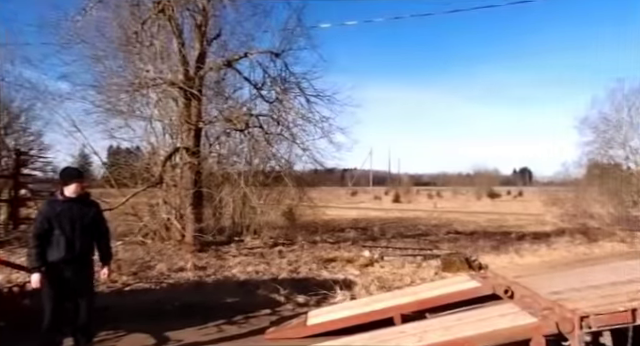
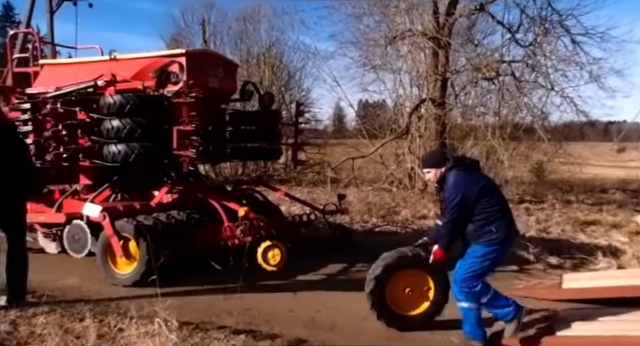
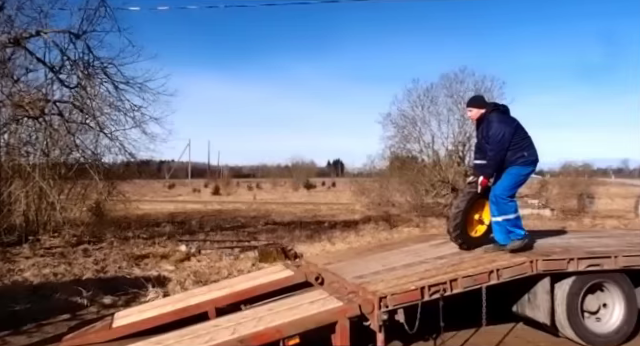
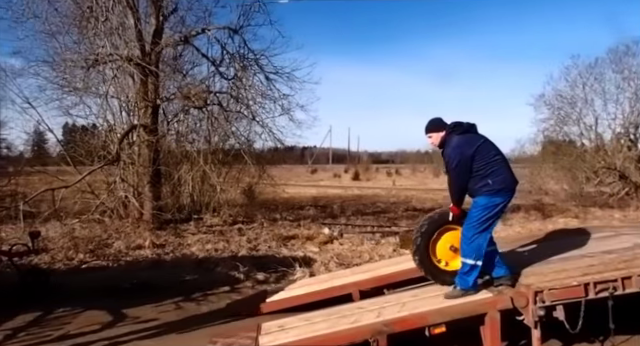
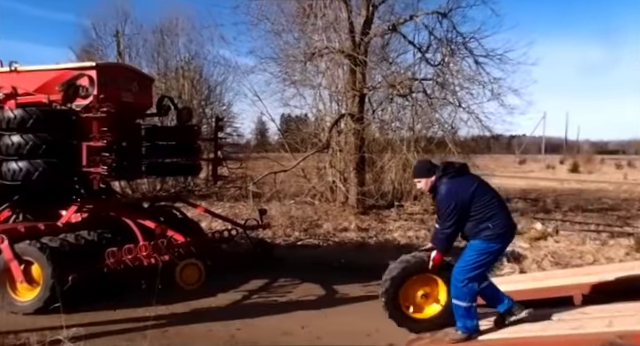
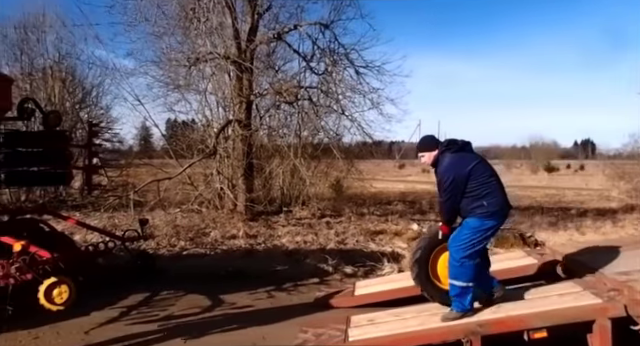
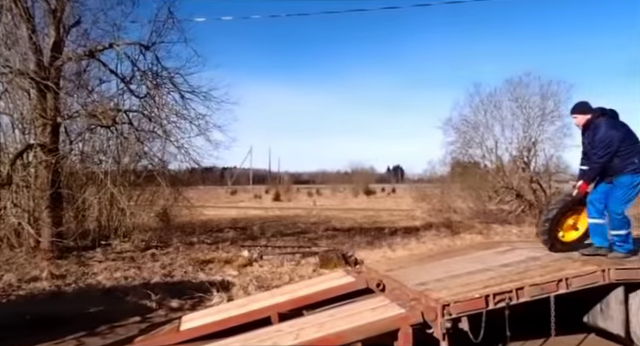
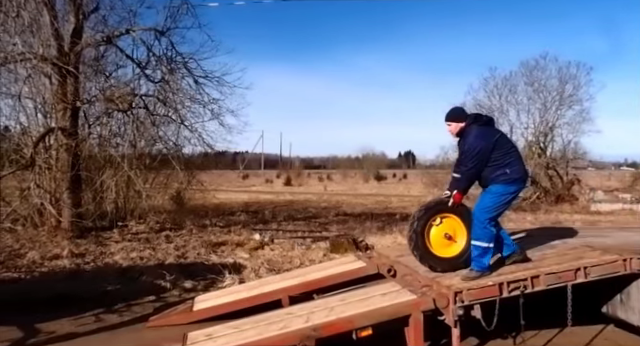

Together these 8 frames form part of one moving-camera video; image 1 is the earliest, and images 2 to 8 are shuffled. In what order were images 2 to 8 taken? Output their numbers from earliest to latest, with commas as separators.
7, 3, 8, 4, 6, 5, 2
